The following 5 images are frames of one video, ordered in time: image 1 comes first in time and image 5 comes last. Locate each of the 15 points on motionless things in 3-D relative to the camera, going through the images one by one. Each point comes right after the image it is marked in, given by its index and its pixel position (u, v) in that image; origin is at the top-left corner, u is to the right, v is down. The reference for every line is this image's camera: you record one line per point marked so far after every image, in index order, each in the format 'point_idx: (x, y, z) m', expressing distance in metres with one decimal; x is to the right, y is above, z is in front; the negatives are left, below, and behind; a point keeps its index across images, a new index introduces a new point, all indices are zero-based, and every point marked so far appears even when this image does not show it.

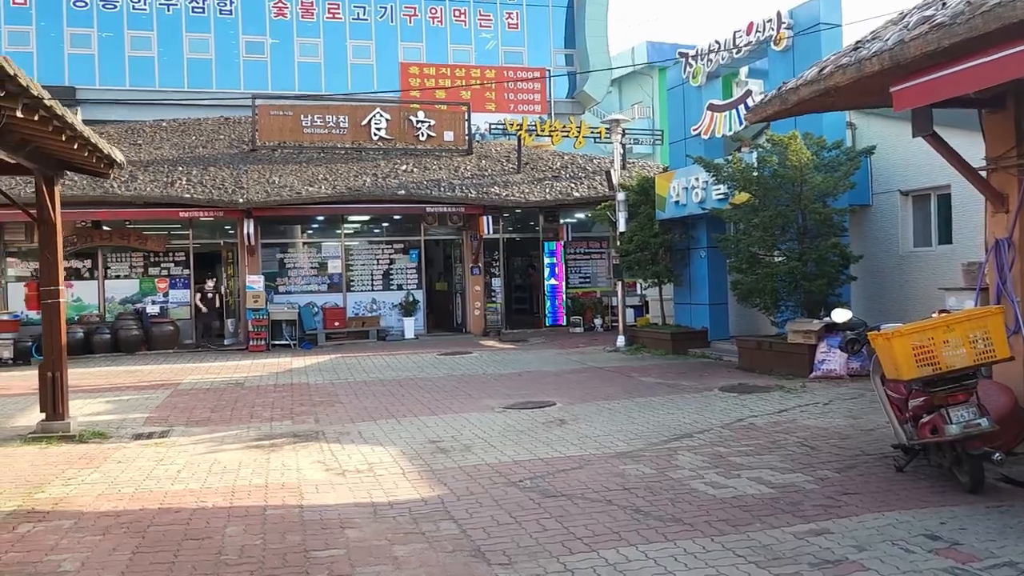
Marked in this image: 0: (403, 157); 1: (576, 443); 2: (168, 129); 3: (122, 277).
0: (-2.5, +3.0, +19.1) m
1: (+0.5, -1.3, +7.3) m
2: (-8.0, +3.7, +19.5) m
3: (-7.9, +0.2, +17.1) m
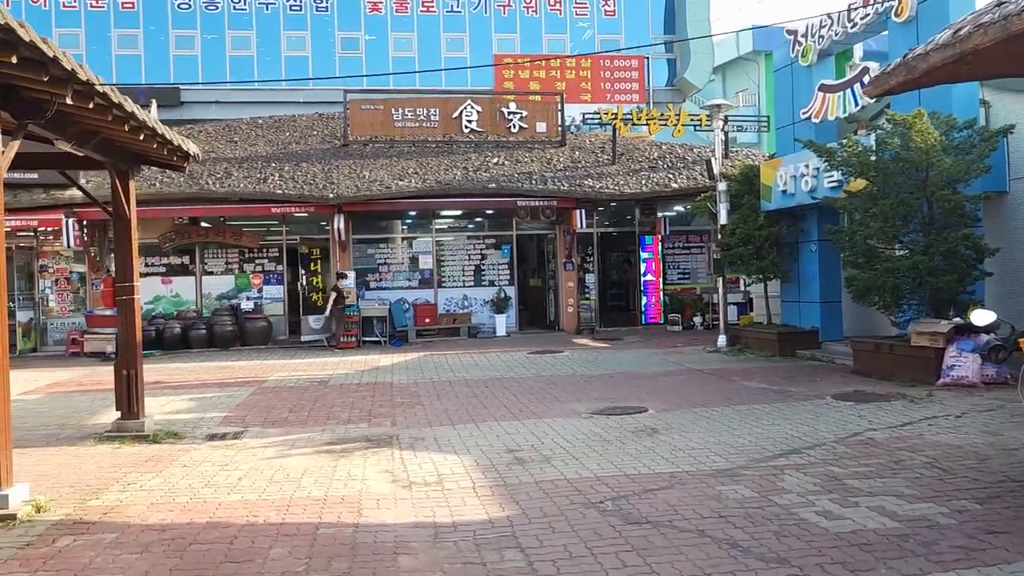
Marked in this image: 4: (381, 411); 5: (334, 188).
0: (-0.4, +3.1, +18.6) m
1: (+1.2, -1.3, +6.6) m
2: (-5.8, +3.8, +19.6) m
3: (-6.0, +0.3, +17.3) m
4: (-1.4, -1.4, +9.3) m
5: (-3.4, +1.9, +16.2) m
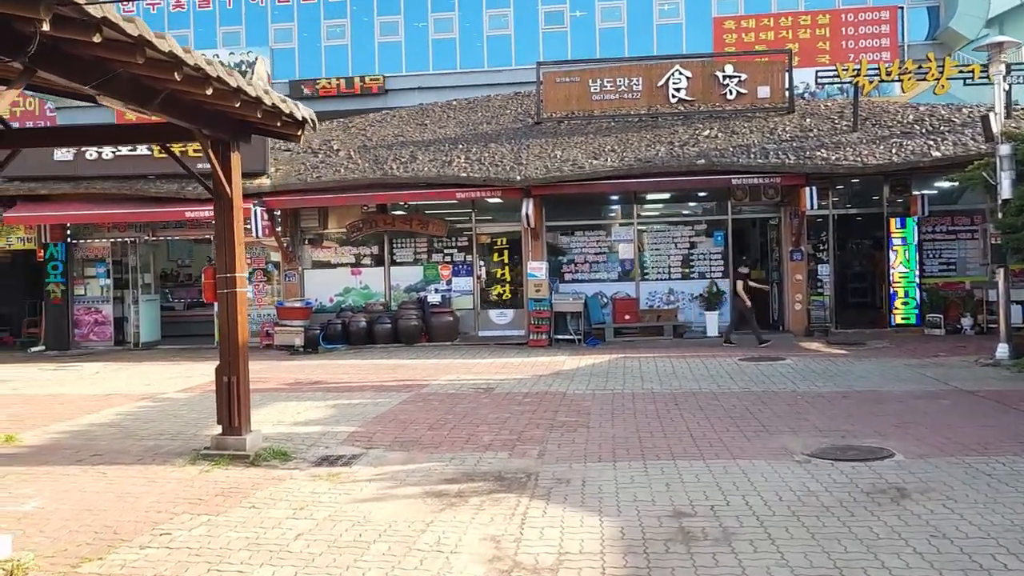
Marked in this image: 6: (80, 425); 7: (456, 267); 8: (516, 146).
0: (+3.7, +3.2, +16.1) m
1: (+2.0, -1.3, +4.2) m
2: (-1.2, +4.0, +18.6) m
3: (-2.0, +0.5, +16.4) m
4: (+0.2, -1.3, +7.5) m
5: (+0.2, +2.0, +14.6) m
6: (-4.1, -1.3, +8.0) m
7: (-1.1, +0.4, +16.3) m
8: (+0.1, +2.7, +15.8) m
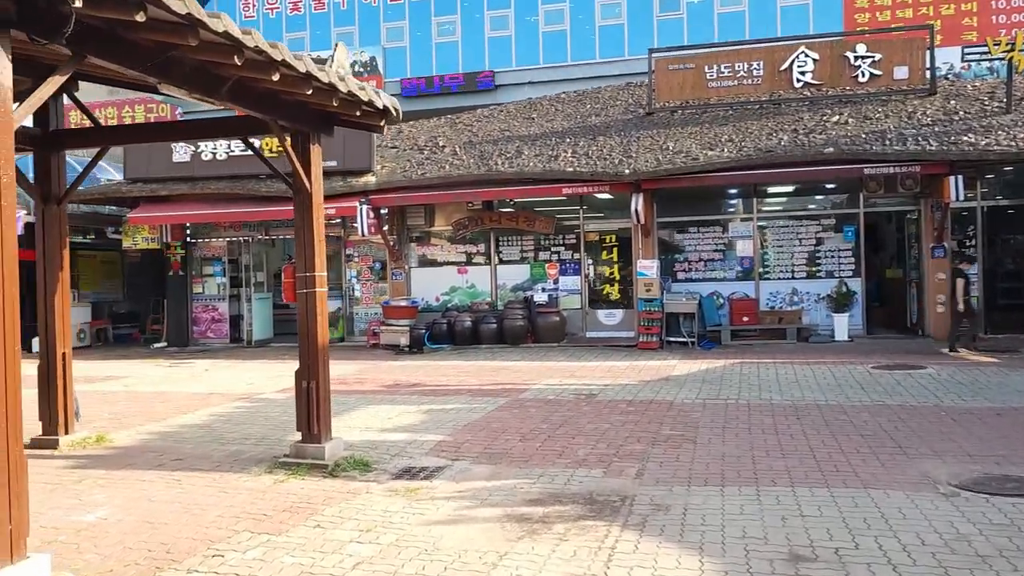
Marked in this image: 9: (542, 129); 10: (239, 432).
0: (+5.7, +3.2, +14.8) m
1: (+2.3, -1.3, +3.3) m
2: (+1.2, +4.0, +18.0) m
3: (0.0, +0.5, +16.0) m
4: (+1.0, -1.3, +6.8) m
5: (+2.0, +2.0, +13.9) m
6: (-3.2, -1.3, +7.9) m
7: (+1.0, +0.4, +15.7) m
8: (+2.0, +2.7, +15.0) m
9: (+0.6, +3.1, +16.2) m
10: (-2.5, -1.3, +7.6) m
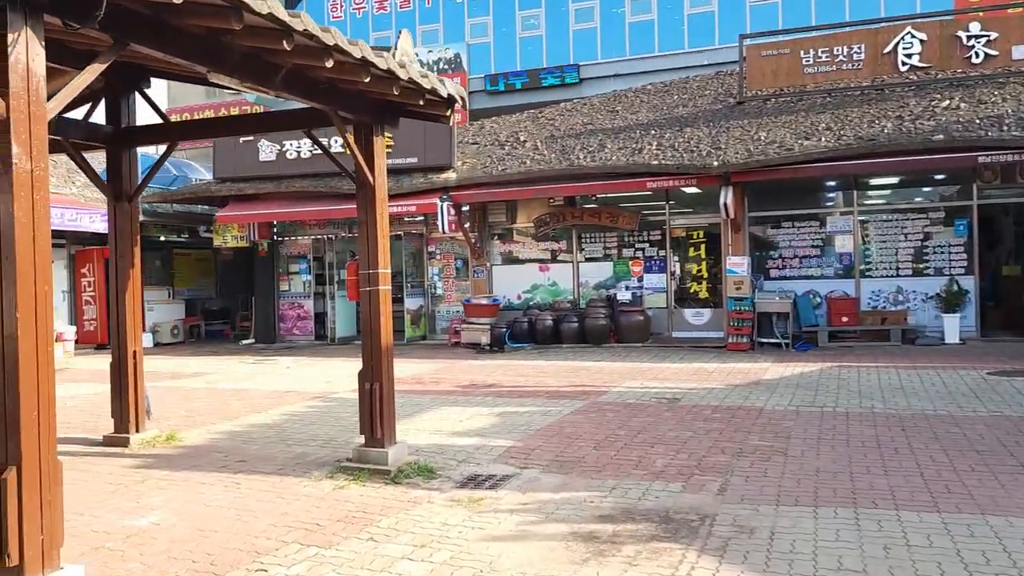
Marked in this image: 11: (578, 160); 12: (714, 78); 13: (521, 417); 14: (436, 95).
0: (+7.1, +3.2, +13.7) m
1: (+2.5, -1.3, +2.6) m
2: (+2.9, +4.0, +17.3) m
3: (+1.6, +0.5, +15.5) m
4: (+1.5, -1.3, +6.3) m
5: (+3.3, +2.1, +13.2) m
6: (-2.5, -1.3, +7.8) m
7: (+2.5, +0.5, +15.2) m
8: (+3.5, +2.7, +14.3) m
9: (+2.1, +3.1, +15.7) m
10: (-1.8, -1.3, +7.5) m
11: (+1.1, +2.2, +14.3) m
12: (+4.2, +4.3, +17.2) m
13: (+0.1, -1.2, +8.1) m
14: (-0.5, +1.3, +5.9) m
